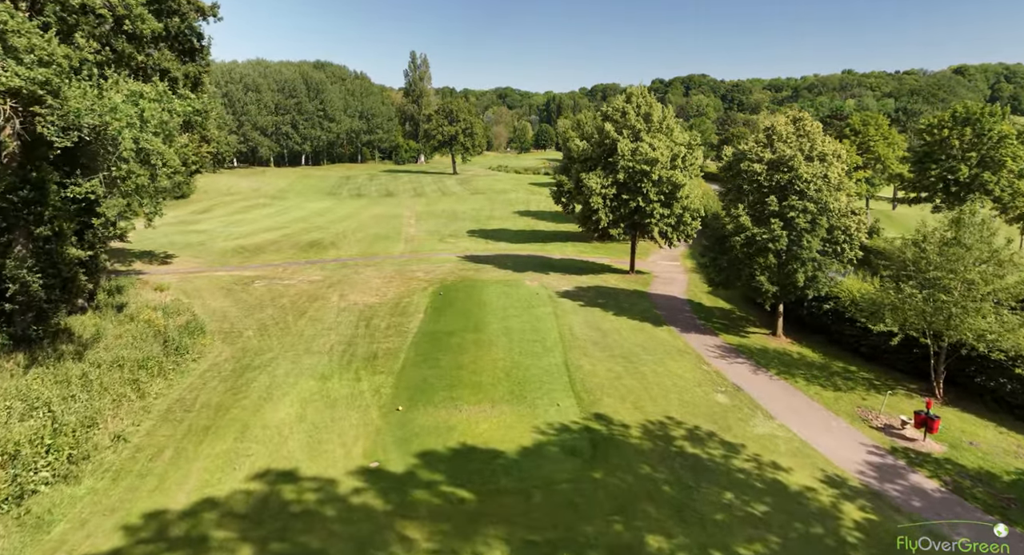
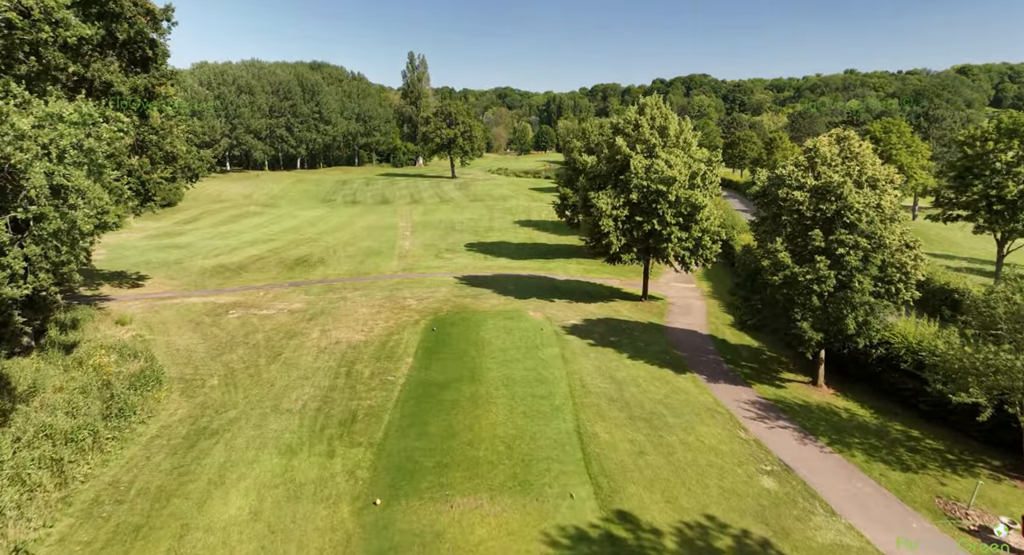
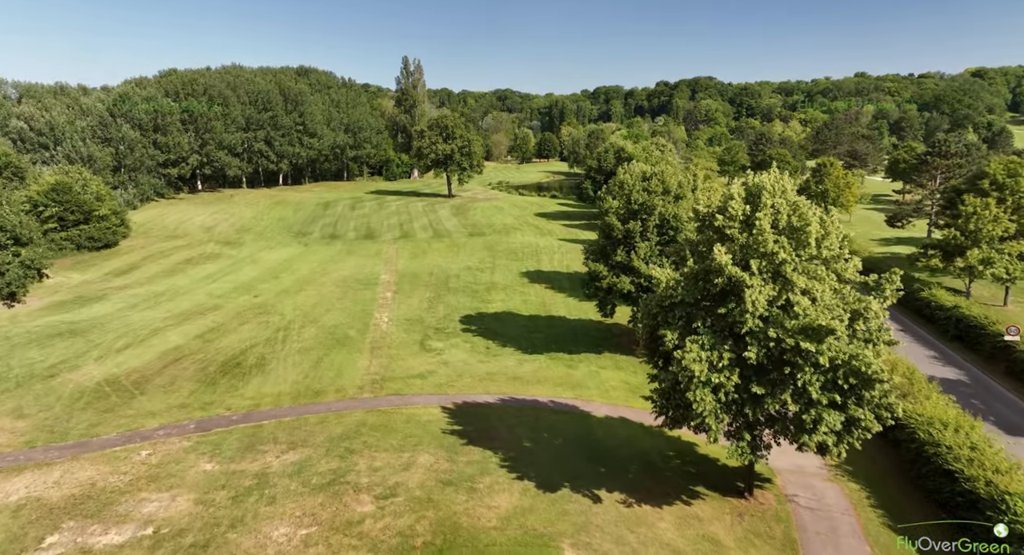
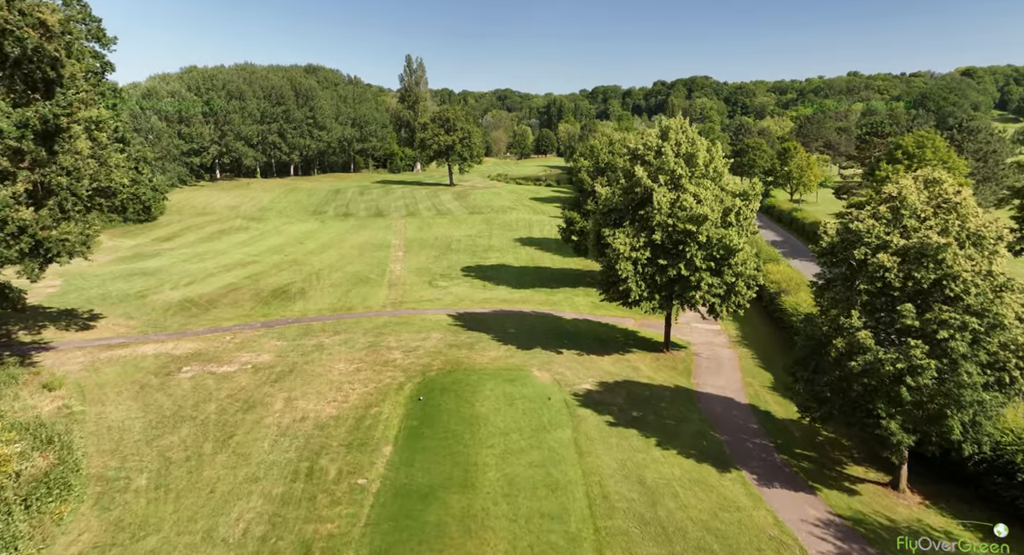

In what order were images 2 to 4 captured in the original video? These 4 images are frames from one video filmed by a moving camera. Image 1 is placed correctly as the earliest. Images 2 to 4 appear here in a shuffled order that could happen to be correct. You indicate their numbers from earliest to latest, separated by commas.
2, 4, 3
